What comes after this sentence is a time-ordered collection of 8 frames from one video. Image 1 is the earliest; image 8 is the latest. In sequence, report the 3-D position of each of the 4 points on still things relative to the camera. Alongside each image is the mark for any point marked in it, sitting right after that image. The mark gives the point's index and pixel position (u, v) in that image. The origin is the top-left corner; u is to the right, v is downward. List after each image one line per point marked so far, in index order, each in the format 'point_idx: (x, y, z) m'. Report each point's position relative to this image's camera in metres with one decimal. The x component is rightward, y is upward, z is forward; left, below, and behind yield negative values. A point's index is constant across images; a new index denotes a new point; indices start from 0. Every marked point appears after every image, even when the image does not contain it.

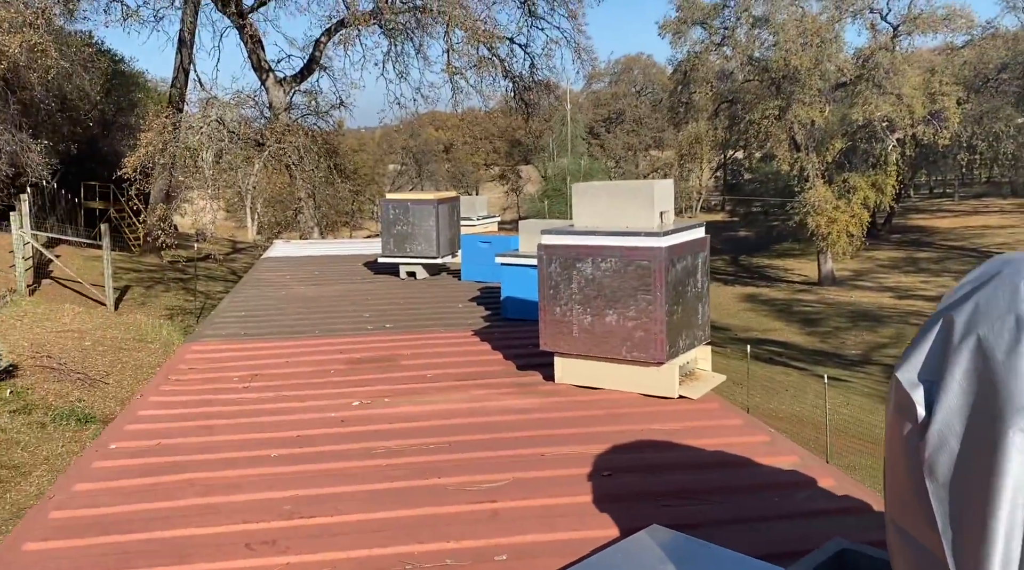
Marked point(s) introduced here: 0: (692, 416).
0: (+1.1, -0.8, +5.1) m
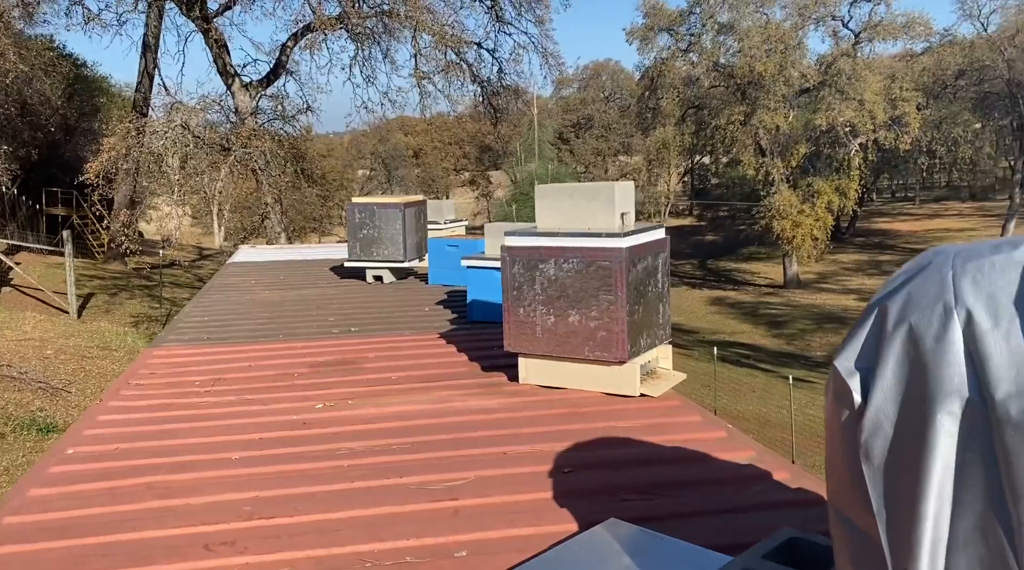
0: (+0.8, -0.8, +5.2) m
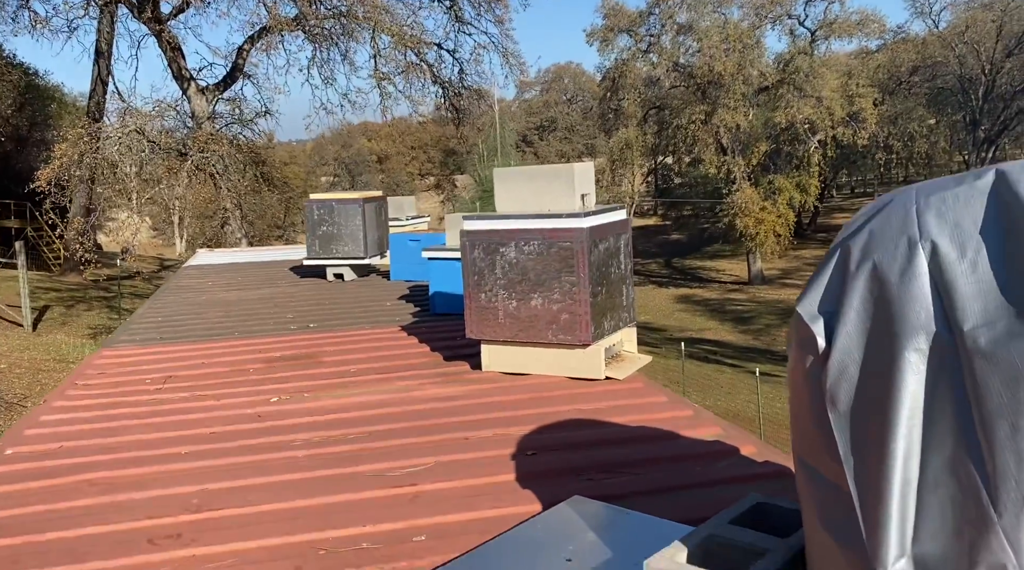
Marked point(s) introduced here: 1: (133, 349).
0: (+0.6, -0.6, +5.1) m
1: (-3.1, -0.5, +7.2) m
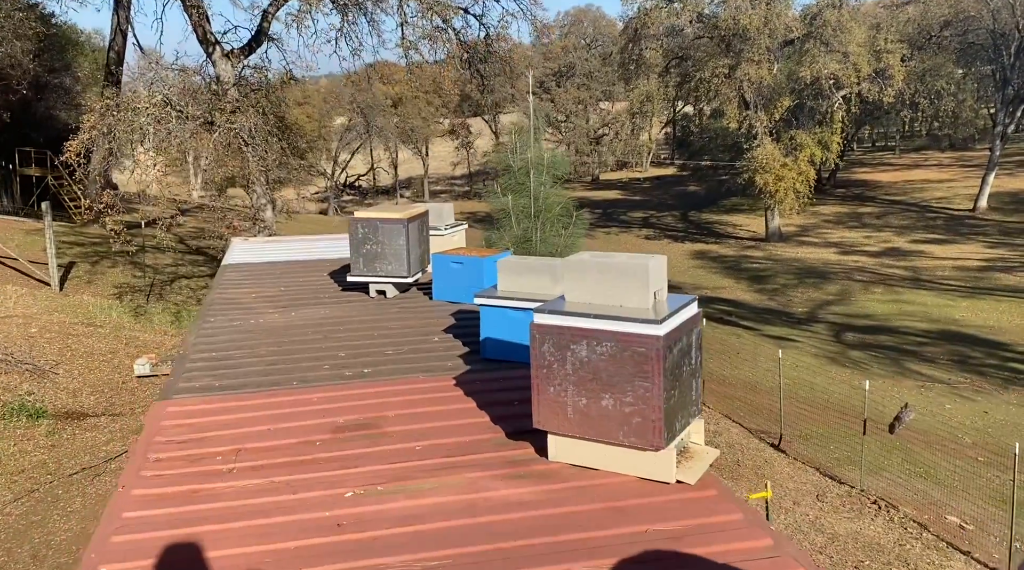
0: (+1.1, -1.3, +5.2) m
1: (-2.6, -1.0, +7.3) m
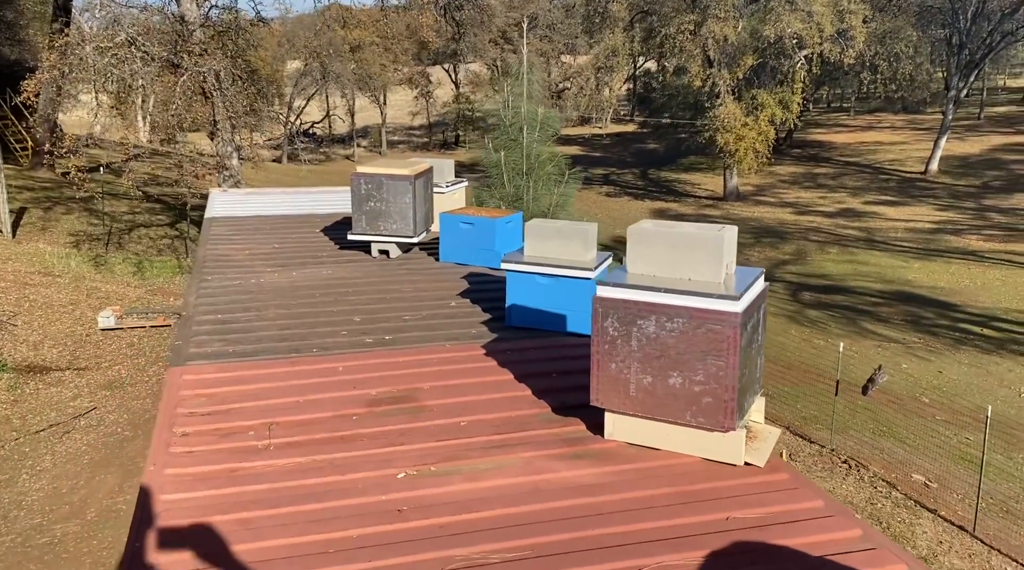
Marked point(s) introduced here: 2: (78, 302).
0: (+1.4, -1.2, +5.0) m
1: (-2.3, -0.7, +6.9) m
2: (-8.5, -0.3, +17.4) m
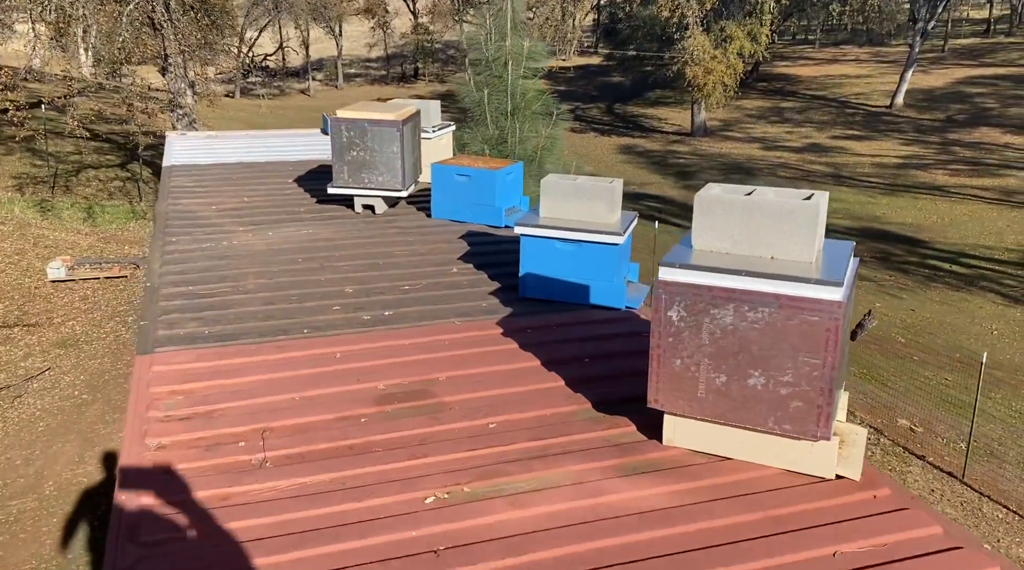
0: (+1.7, -1.1, +4.1) m
1: (-2.1, -0.5, +5.8) m
2: (-8.8, +0.5, +16.0) m
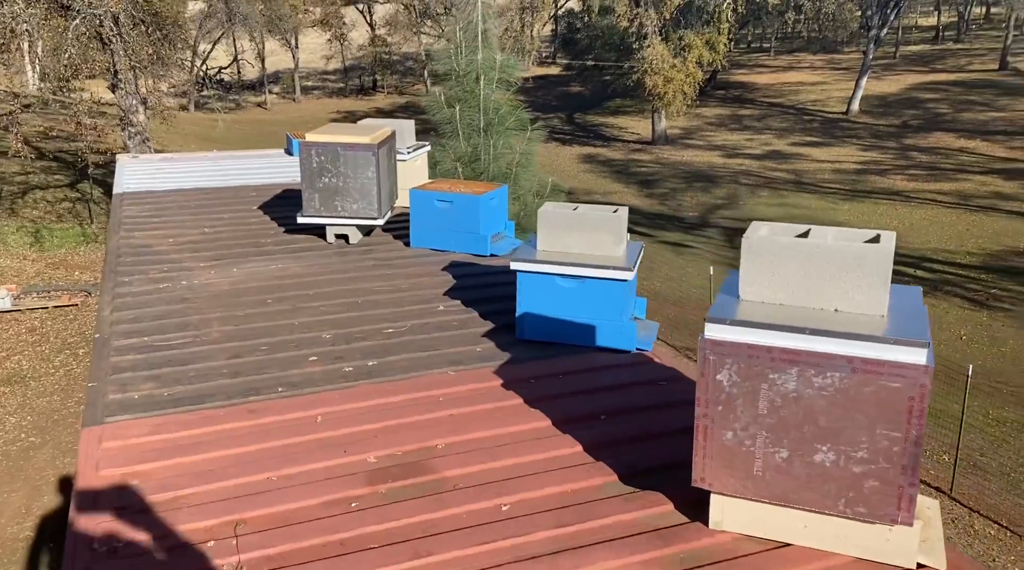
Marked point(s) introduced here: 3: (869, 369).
0: (+1.8, -1.3, +3.5) m
1: (-2.1, -0.8, +5.0) m
2: (-9.2, -0.1, +14.9) m
3: (+1.5, -0.3, +3.6) m
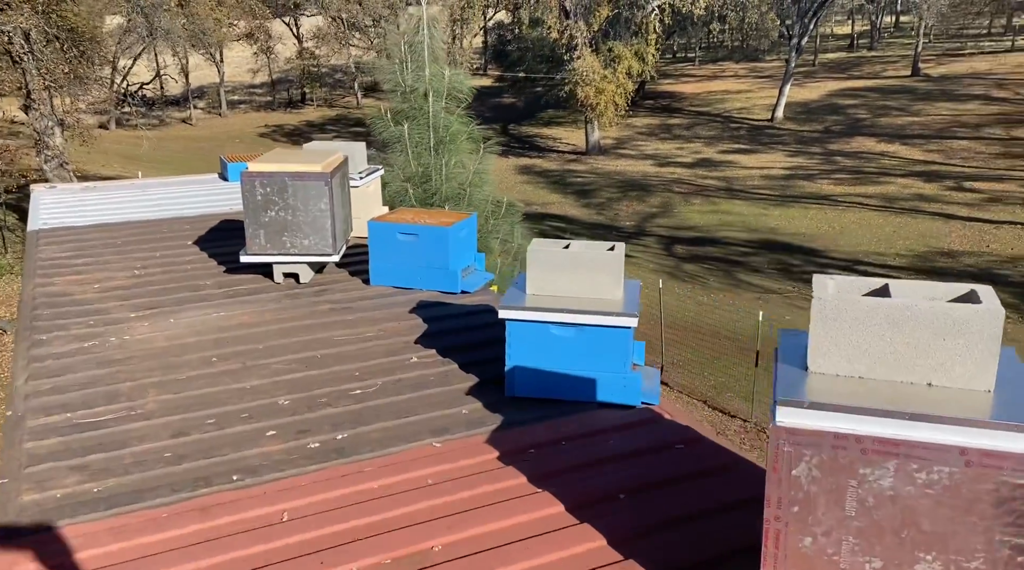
0: (+2.0, -1.6, +2.8) m
1: (-2.0, -1.2, +4.1) m
2: (-9.9, -0.8, +13.4) m
3: (+1.6, -0.6, +3.0) m
